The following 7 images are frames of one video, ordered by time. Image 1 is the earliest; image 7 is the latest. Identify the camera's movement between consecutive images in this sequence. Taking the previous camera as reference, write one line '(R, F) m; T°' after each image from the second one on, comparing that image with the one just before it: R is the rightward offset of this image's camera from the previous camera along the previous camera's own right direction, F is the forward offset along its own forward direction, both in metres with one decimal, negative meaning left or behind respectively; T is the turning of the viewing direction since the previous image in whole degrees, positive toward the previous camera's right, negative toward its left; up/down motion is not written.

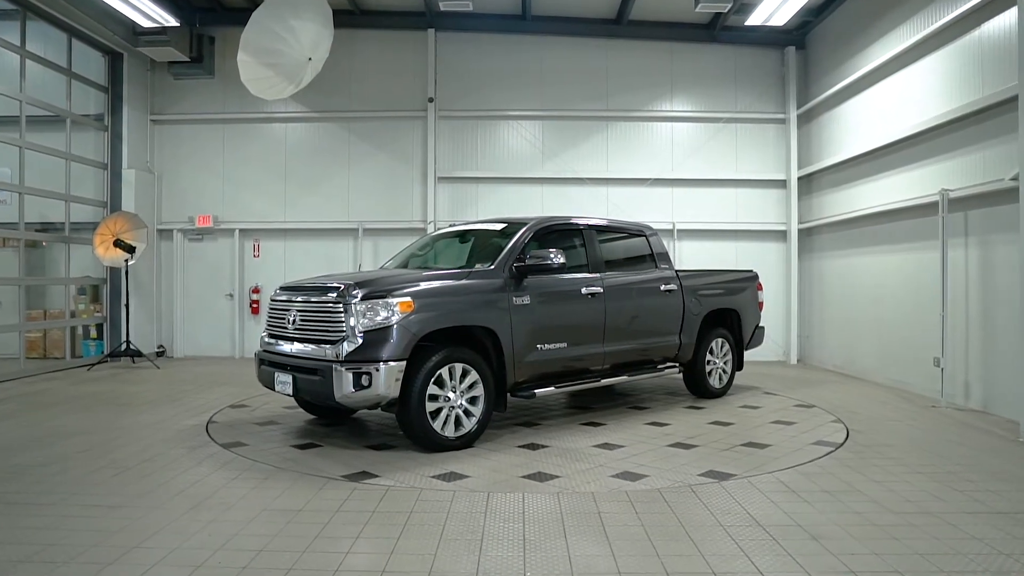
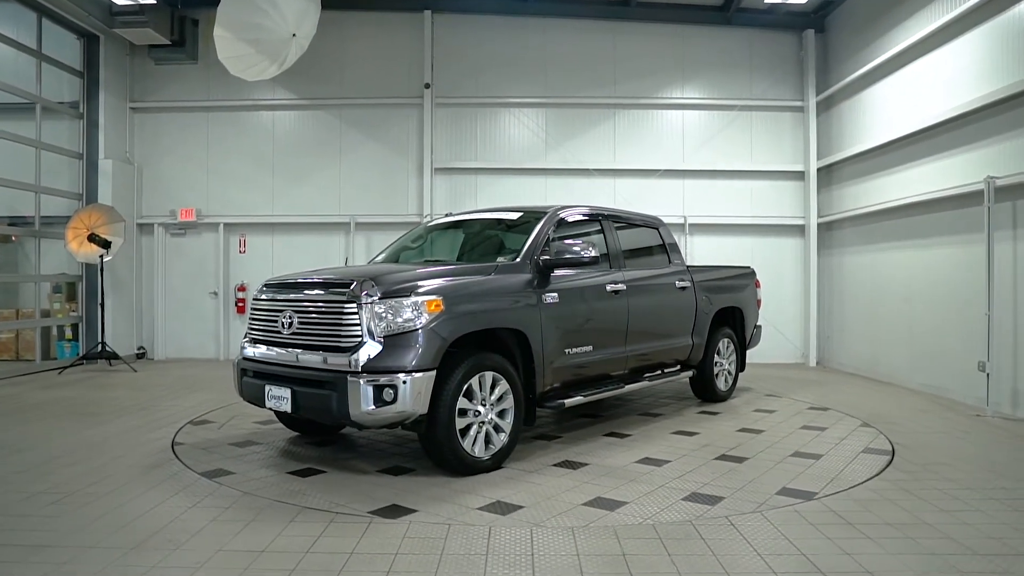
(0.0, +0.6) m; 0°
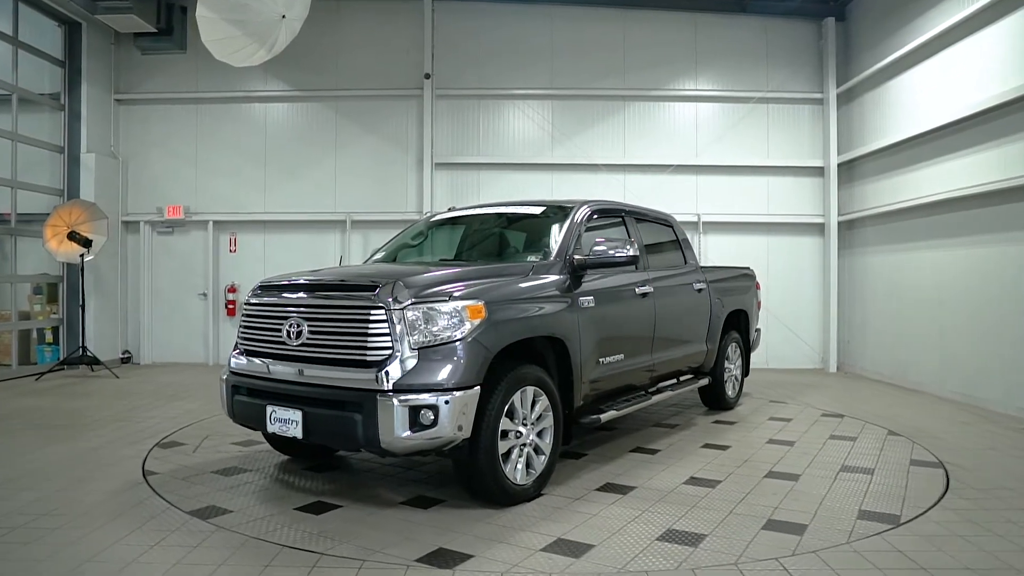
(-0.1, +0.5) m; 0°
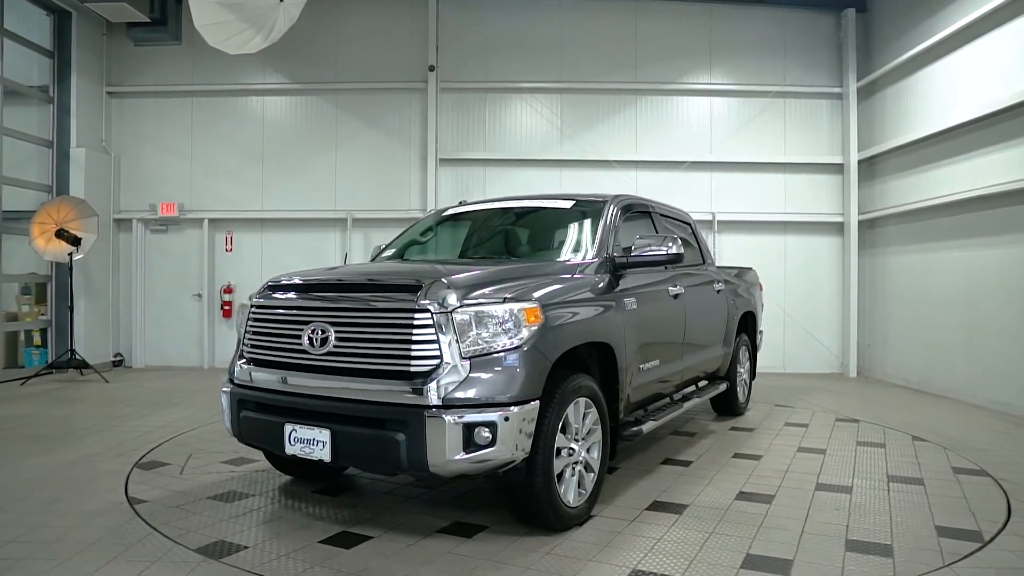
(-0.1, +0.4) m; 0°
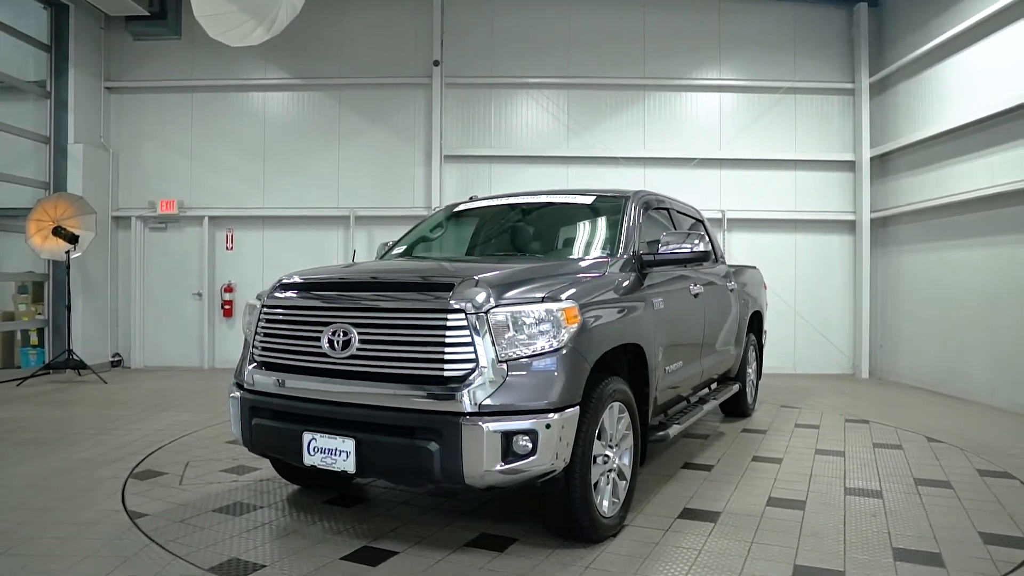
(-0.1, +0.2) m; 0°
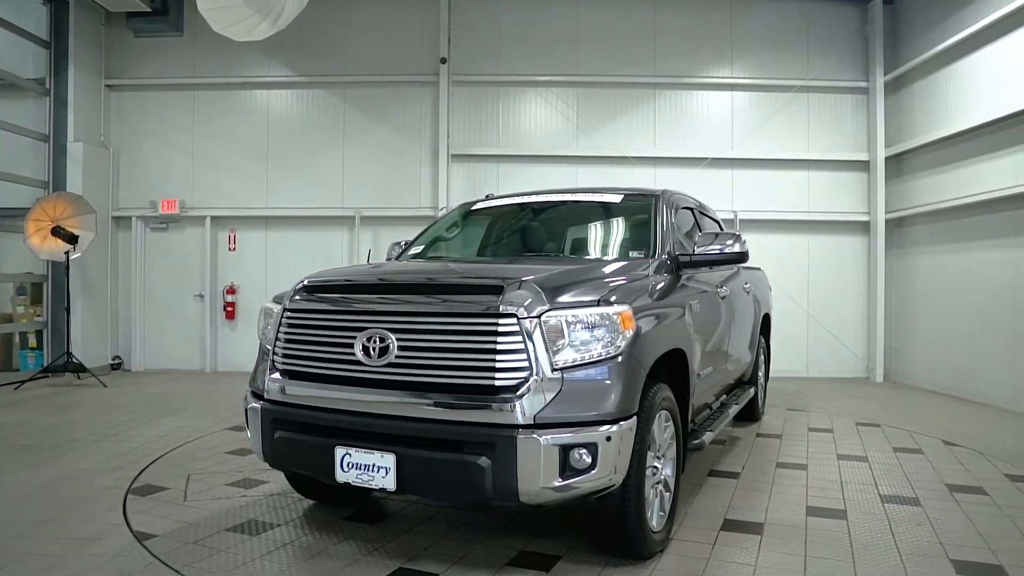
(-0.1, +0.2) m; 0°
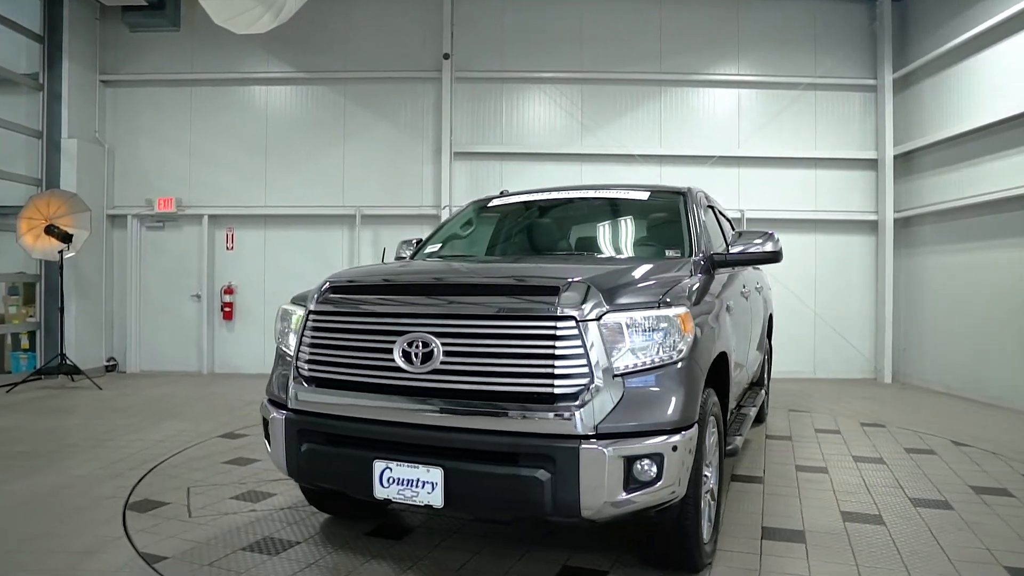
(-0.1, +0.2) m; 0°
